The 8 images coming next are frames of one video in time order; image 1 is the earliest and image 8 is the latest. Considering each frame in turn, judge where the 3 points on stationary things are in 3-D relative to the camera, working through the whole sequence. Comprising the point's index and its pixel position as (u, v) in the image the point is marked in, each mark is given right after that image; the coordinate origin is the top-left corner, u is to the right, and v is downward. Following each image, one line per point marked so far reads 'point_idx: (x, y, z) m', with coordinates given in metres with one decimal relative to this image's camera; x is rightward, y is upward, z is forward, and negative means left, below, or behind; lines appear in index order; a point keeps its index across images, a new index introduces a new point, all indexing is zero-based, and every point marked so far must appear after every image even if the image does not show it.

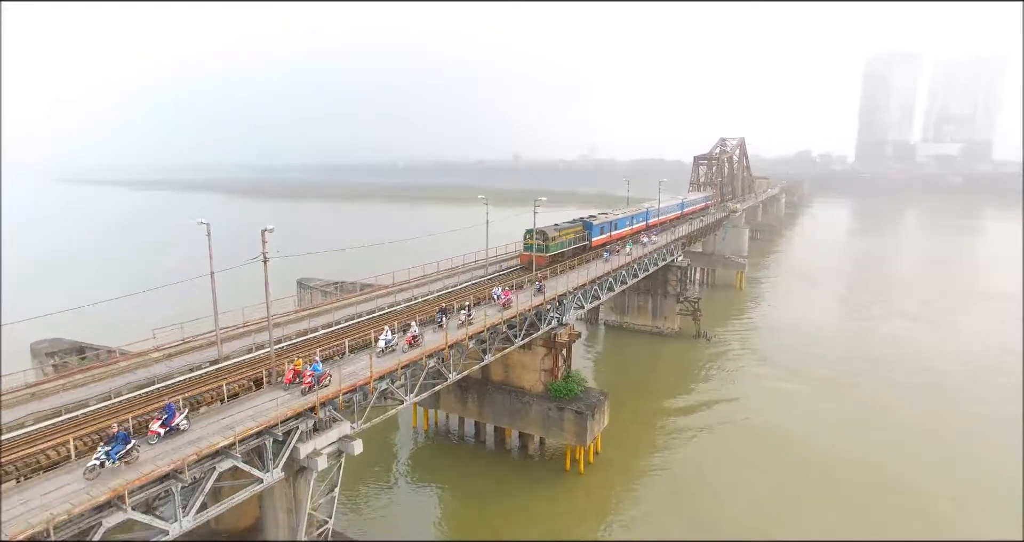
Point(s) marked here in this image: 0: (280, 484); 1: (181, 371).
0: (-5.7, -5.2, +14.7) m
1: (-8.8, -2.5, +16.0) m
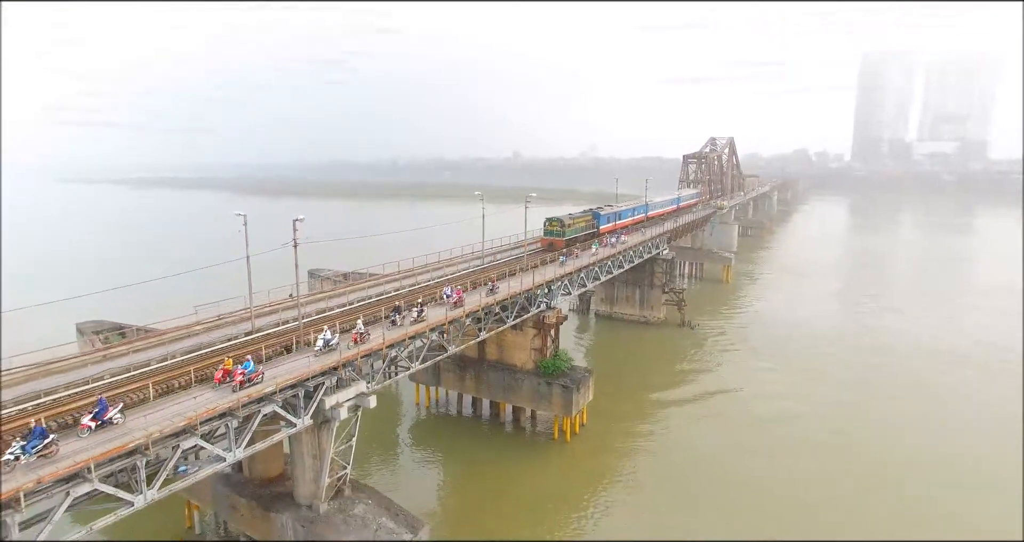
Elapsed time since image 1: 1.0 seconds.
0: (-6.0, -4.7, +17.6) m
1: (-9.1, -2.1, +18.8) m
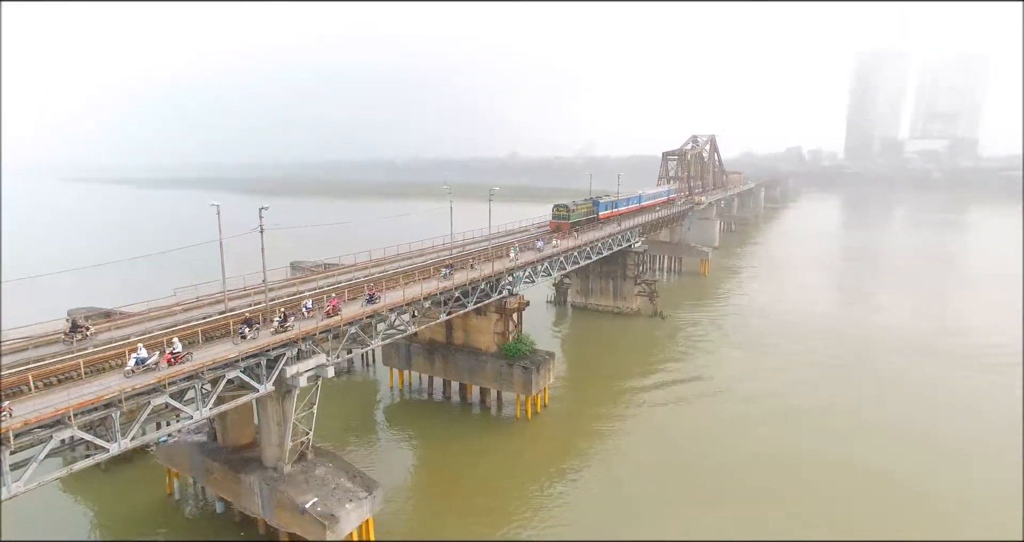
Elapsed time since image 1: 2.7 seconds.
0: (-7.7, -4.2, +19.4) m
1: (-10.8, -1.6, +20.6) m
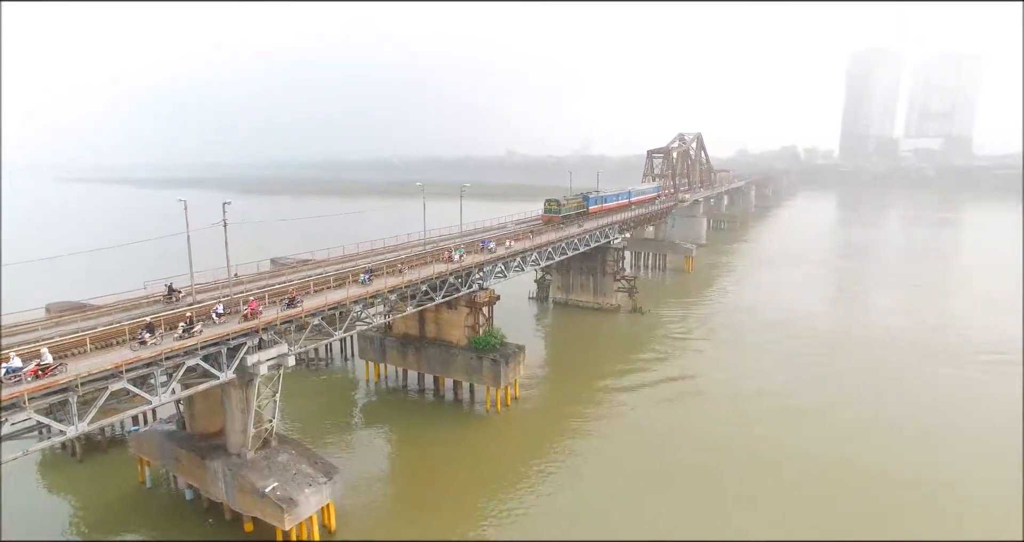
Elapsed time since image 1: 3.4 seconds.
0: (-9.2, -4.0, +20.1) m
1: (-12.3, -1.3, +21.3) m
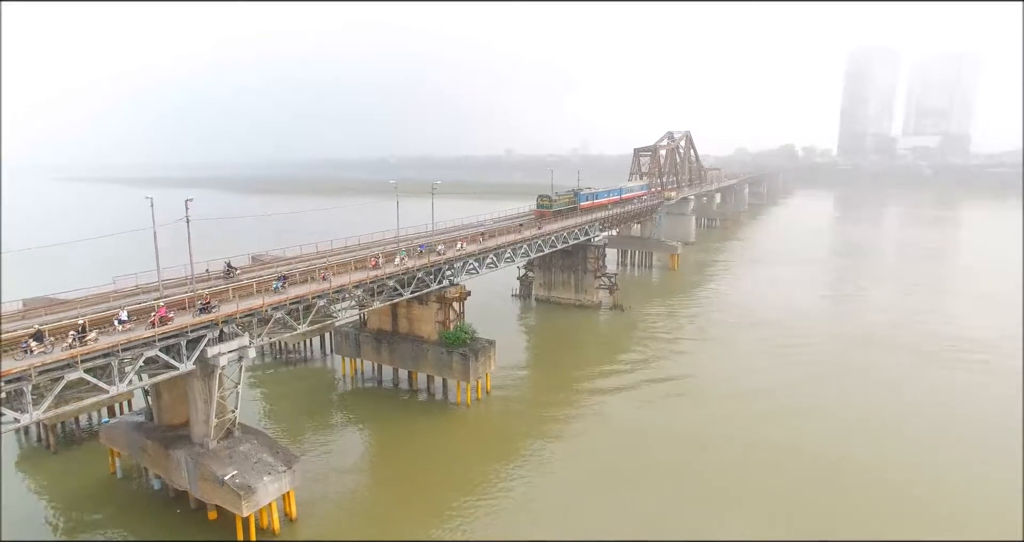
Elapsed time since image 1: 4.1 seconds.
0: (-10.8, -3.8, +20.7) m
1: (-13.9, -1.1, +21.9) m
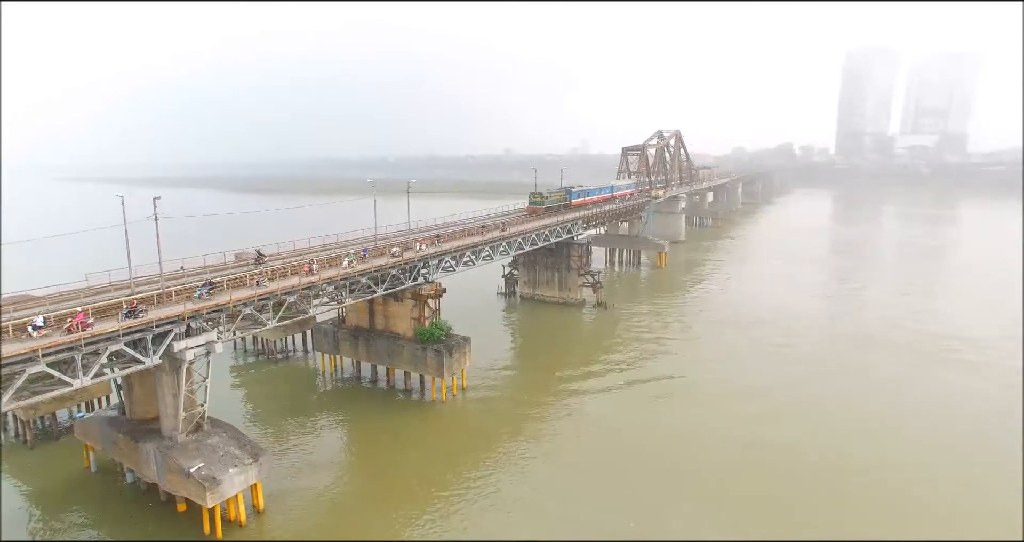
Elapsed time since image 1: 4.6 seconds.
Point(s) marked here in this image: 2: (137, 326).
0: (-12.2, -3.7, +21.1) m
1: (-15.2, -1.0, +22.3) m
2: (-12.0, -1.8, +19.2) m
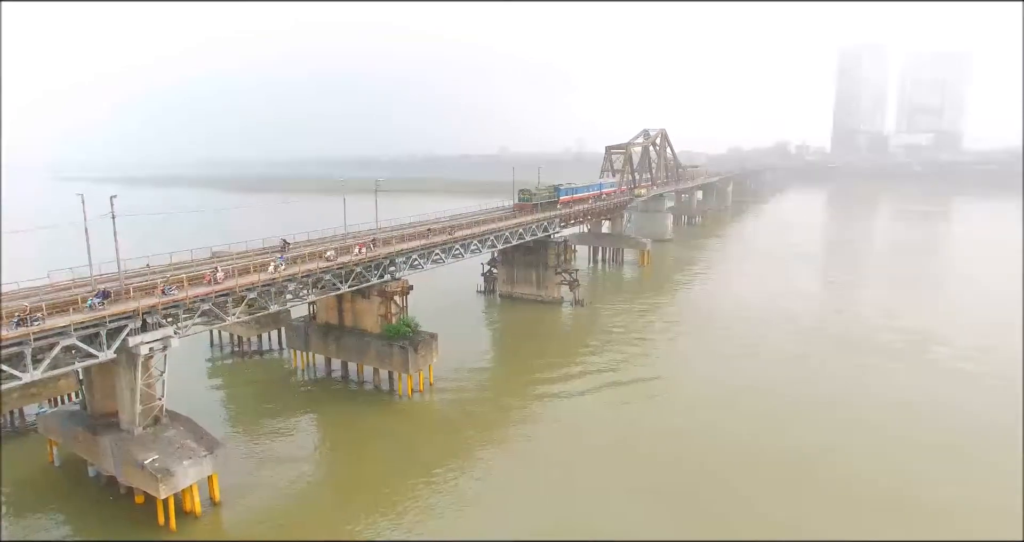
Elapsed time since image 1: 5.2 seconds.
0: (-14.0, -3.6, +21.6) m
1: (-17.1, -0.9, +22.8) m
2: (-13.8, -1.7, +19.7) m
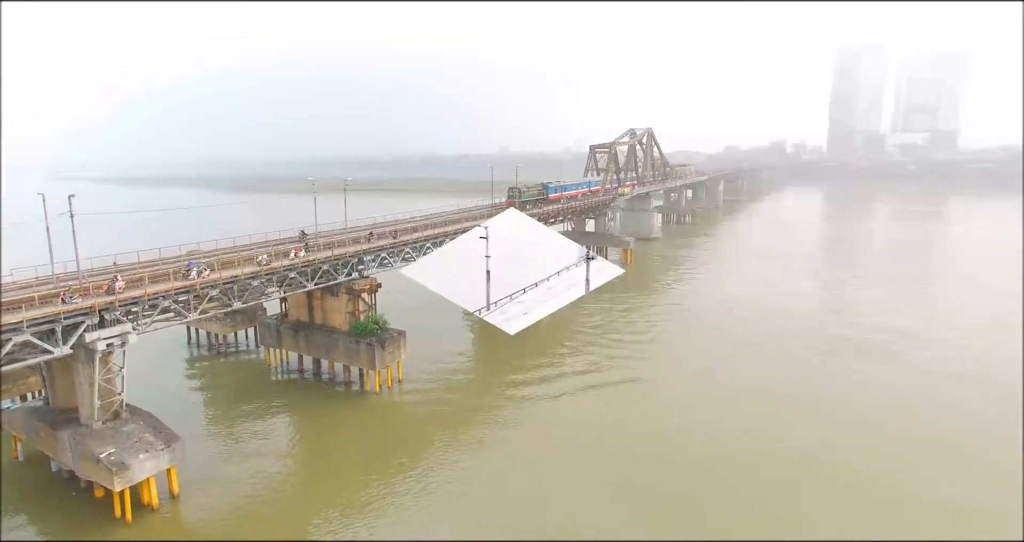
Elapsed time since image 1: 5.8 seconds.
0: (-15.8, -3.5, +22.0) m
1: (-18.9, -0.8, +23.2) m
2: (-15.7, -1.6, +20.1) m
